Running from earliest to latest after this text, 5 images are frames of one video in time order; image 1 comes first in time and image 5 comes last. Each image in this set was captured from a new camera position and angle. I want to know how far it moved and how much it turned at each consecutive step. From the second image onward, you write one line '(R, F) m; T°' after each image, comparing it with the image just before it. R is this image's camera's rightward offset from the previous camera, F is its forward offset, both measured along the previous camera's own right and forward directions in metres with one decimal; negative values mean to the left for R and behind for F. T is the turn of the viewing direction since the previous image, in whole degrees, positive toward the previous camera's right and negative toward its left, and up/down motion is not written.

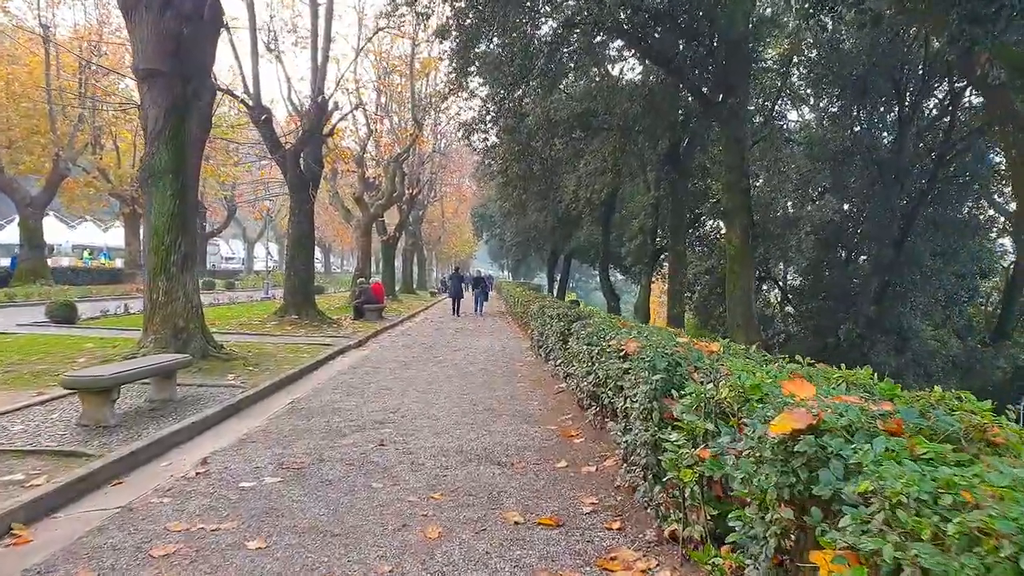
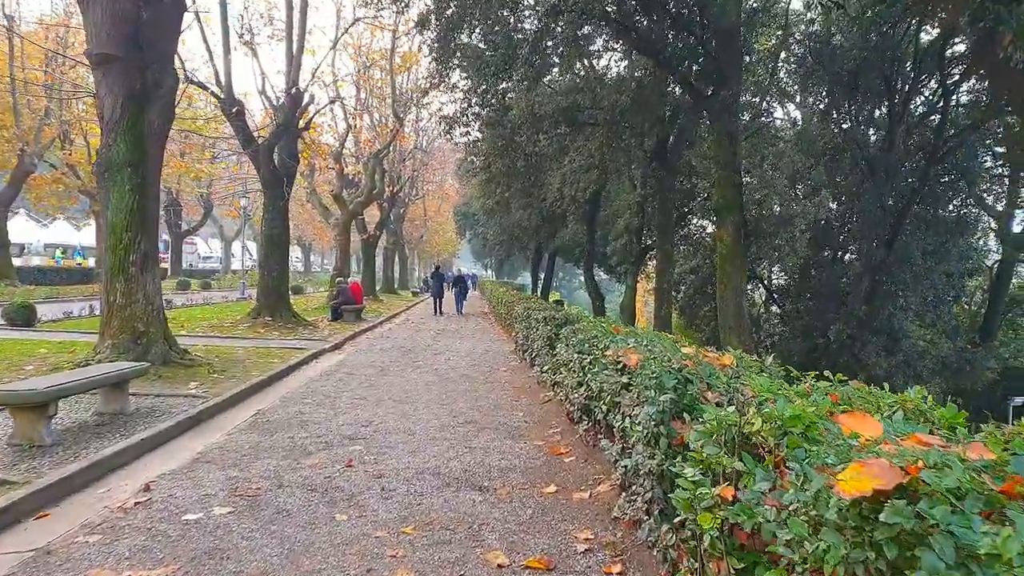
(0.0, +0.4) m; +2°
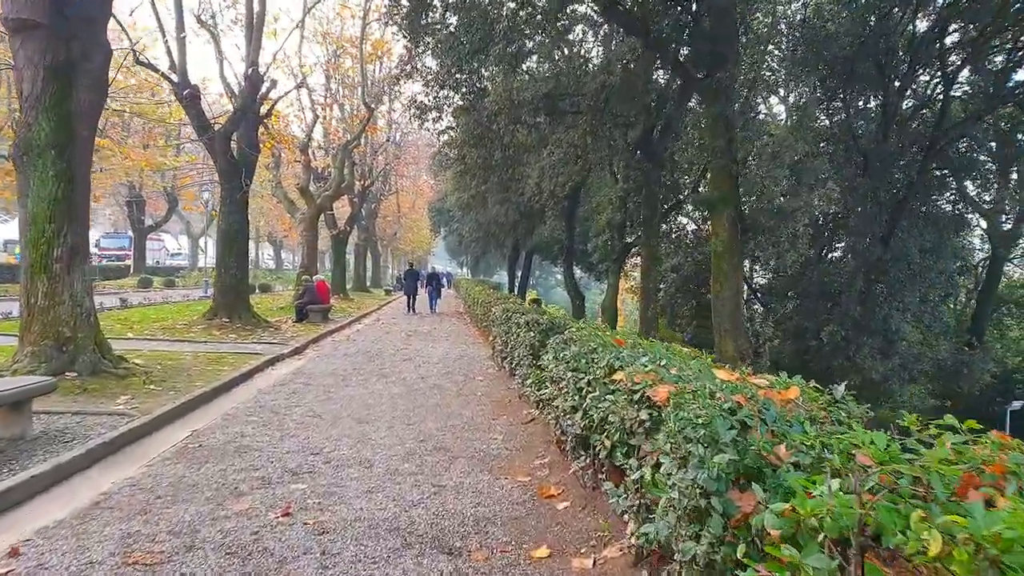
(0.0, +0.8) m; +2°
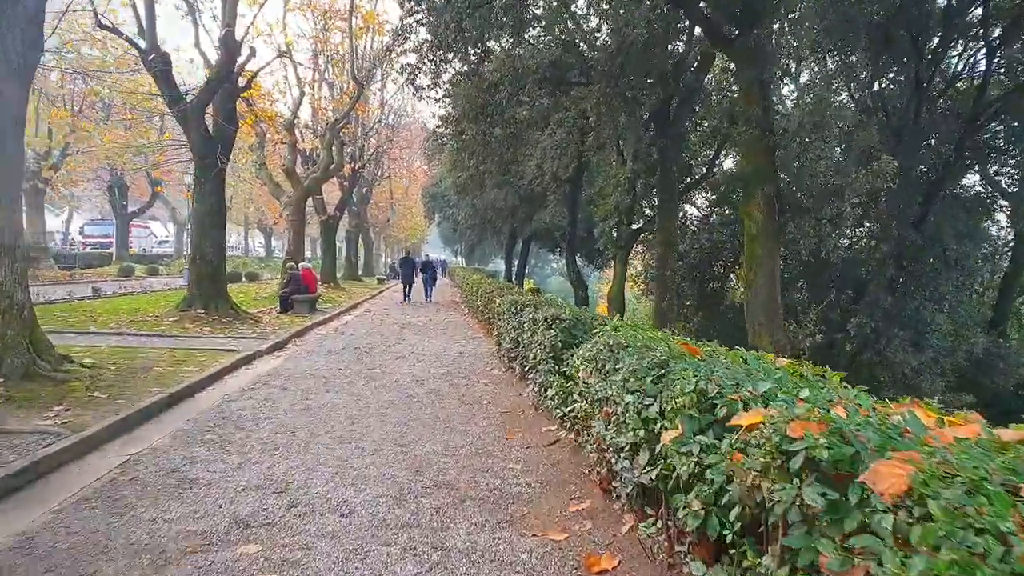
(-0.2, +1.0) m; +1°
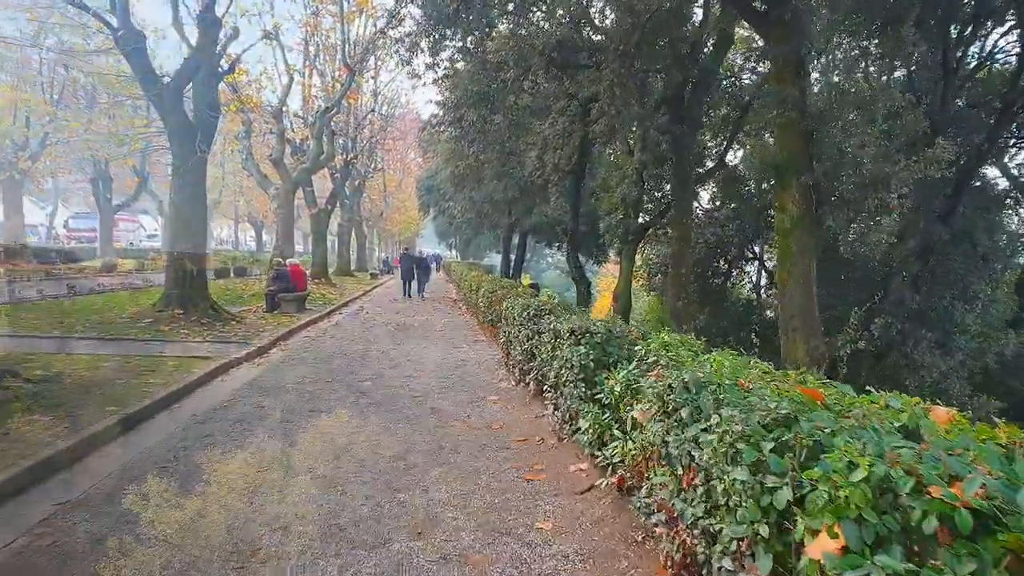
(-0.2, +0.8) m; +1°
